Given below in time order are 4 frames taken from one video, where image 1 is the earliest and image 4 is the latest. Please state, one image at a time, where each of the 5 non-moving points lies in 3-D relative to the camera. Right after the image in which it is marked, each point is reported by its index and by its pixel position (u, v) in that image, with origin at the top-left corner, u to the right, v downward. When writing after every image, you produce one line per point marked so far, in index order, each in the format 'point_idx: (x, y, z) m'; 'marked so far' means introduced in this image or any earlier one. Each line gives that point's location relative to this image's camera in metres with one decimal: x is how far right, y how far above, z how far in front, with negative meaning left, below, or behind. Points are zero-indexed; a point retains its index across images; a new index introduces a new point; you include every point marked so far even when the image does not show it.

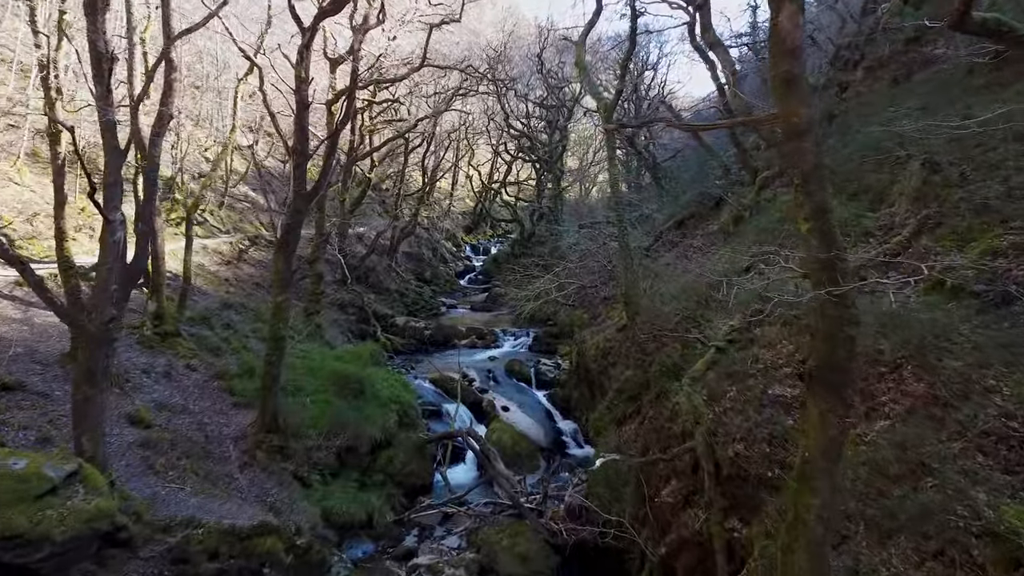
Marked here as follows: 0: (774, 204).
0: (+5.5, +1.7, +14.3) m
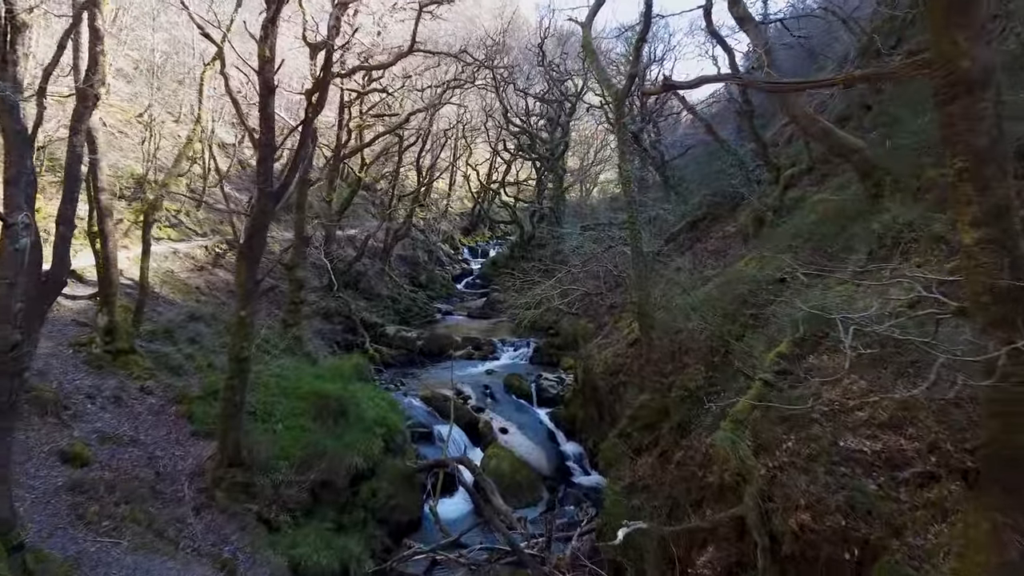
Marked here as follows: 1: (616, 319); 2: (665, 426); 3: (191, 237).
0: (+5.5, +1.6, +12.7) m
1: (+2.8, -0.8, +17.9) m
2: (+2.3, -2.1, +10.1) m
3: (-9.0, +1.4, +18.9) m
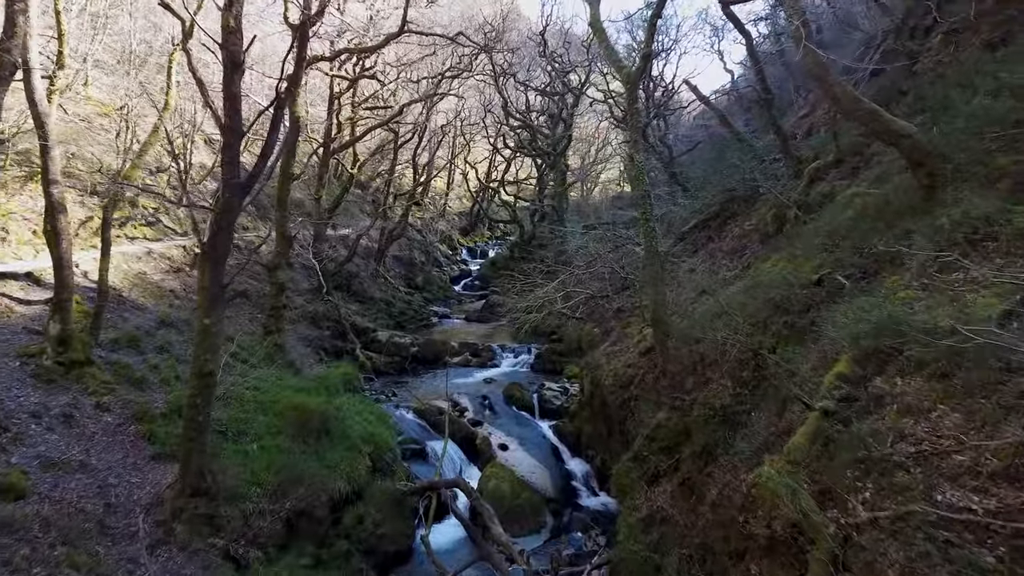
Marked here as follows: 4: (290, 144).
0: (+5.5, +1.5, +11.5) m
1: (+2.8, -0.9, +16.7) m
2: (+2.3, -2.1, +8.9) m
3: (-8.9, +1.3, +17.7) m
4: (-4.6, +3.0, +14.0) m
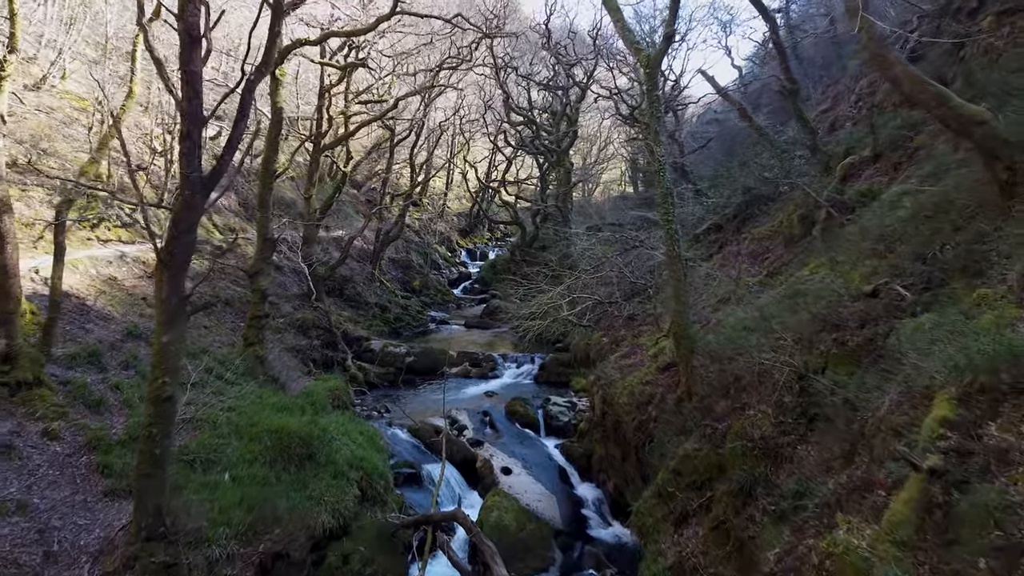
0: (+5.6, +1.4, +10.3) m
1: (+2.9, -1.0, +15.4) m
2: (+2.4, -2.3, +7.7) m
3: (-8.9, +1.2, +16.5) m
4: (-4.5, +2.8, +12.7) m
